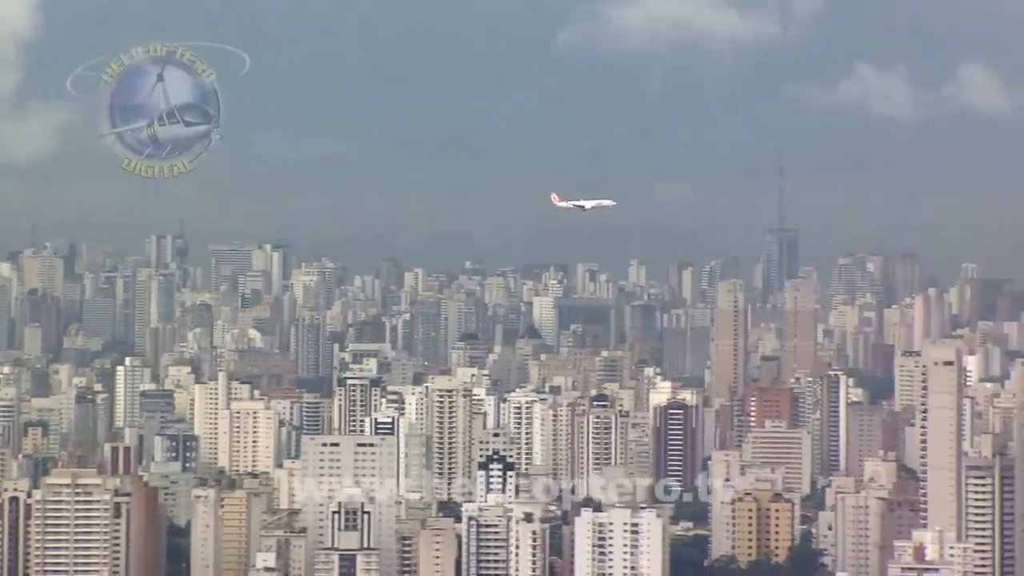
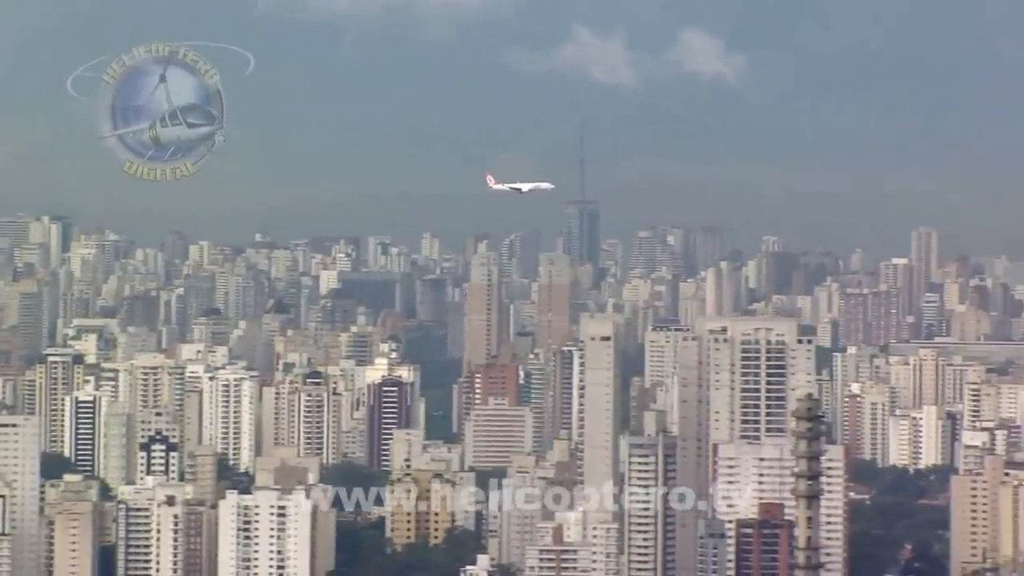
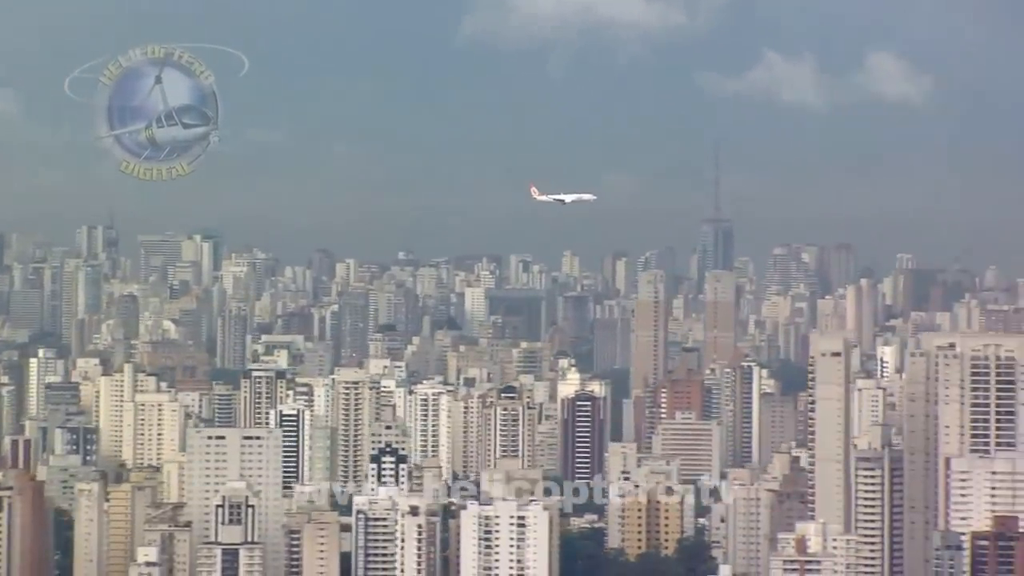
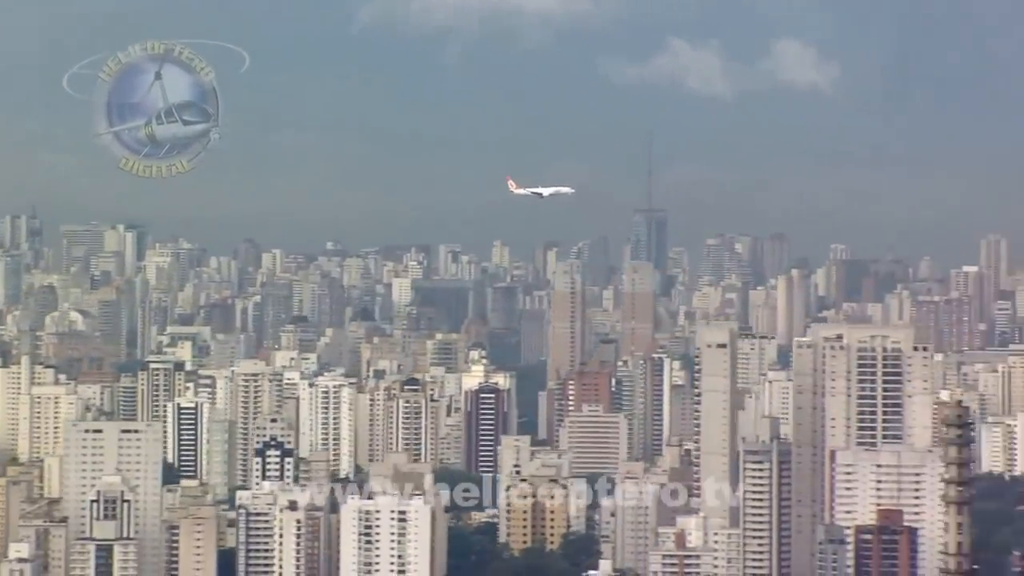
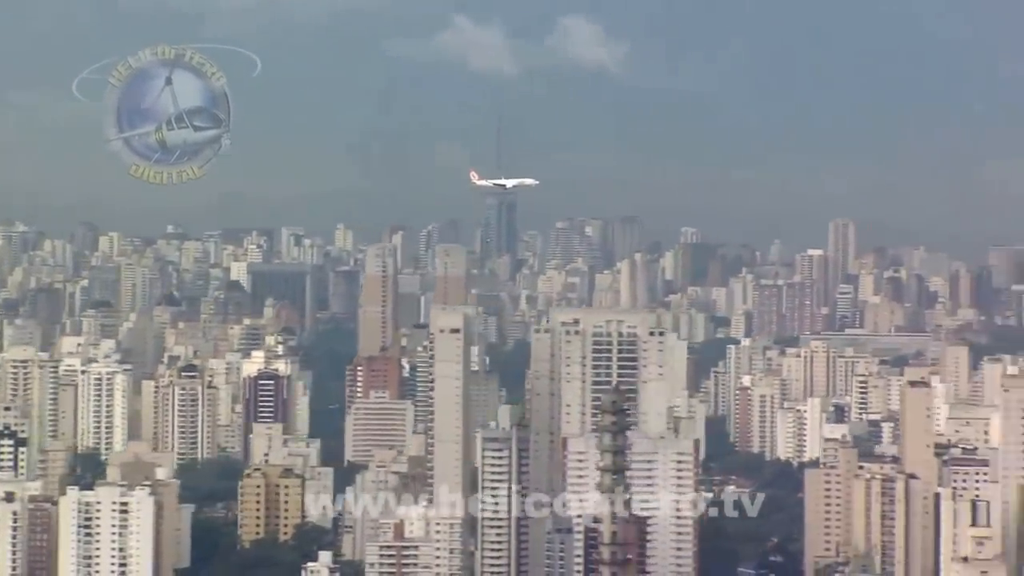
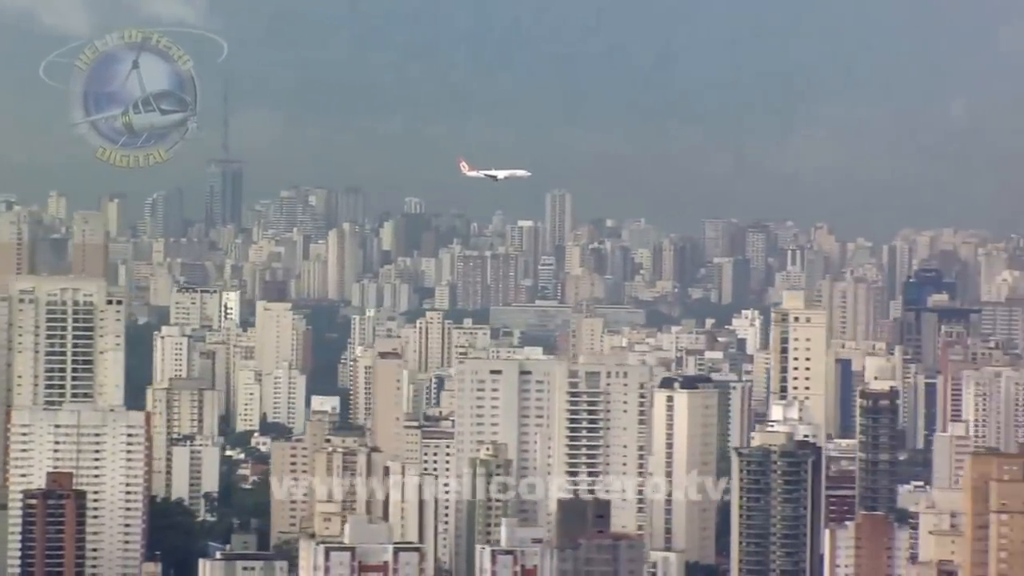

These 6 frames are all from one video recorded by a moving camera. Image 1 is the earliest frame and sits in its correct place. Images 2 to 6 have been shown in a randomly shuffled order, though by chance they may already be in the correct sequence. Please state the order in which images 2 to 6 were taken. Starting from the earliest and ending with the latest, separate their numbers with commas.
3, 4, 2, 5, 6
